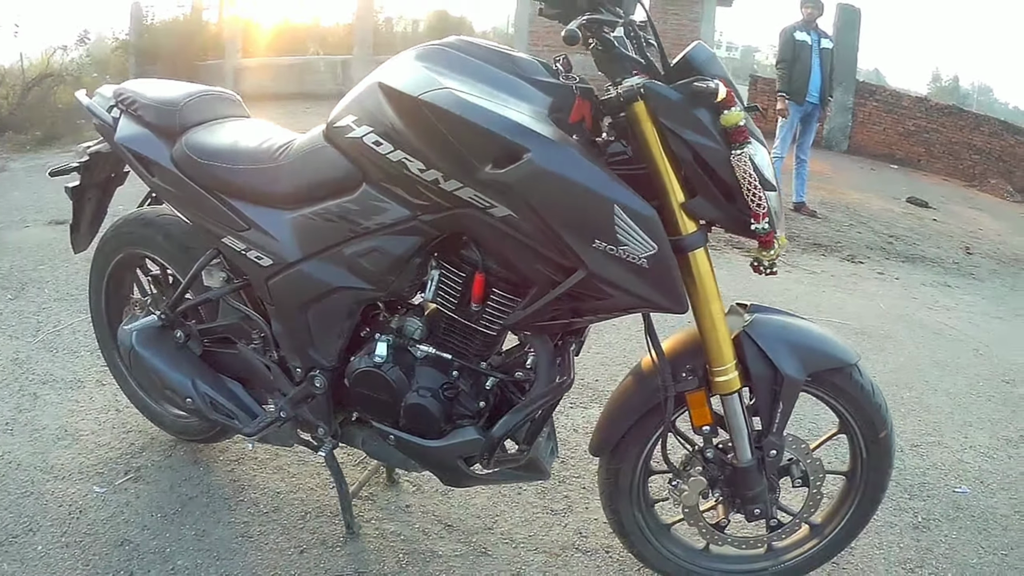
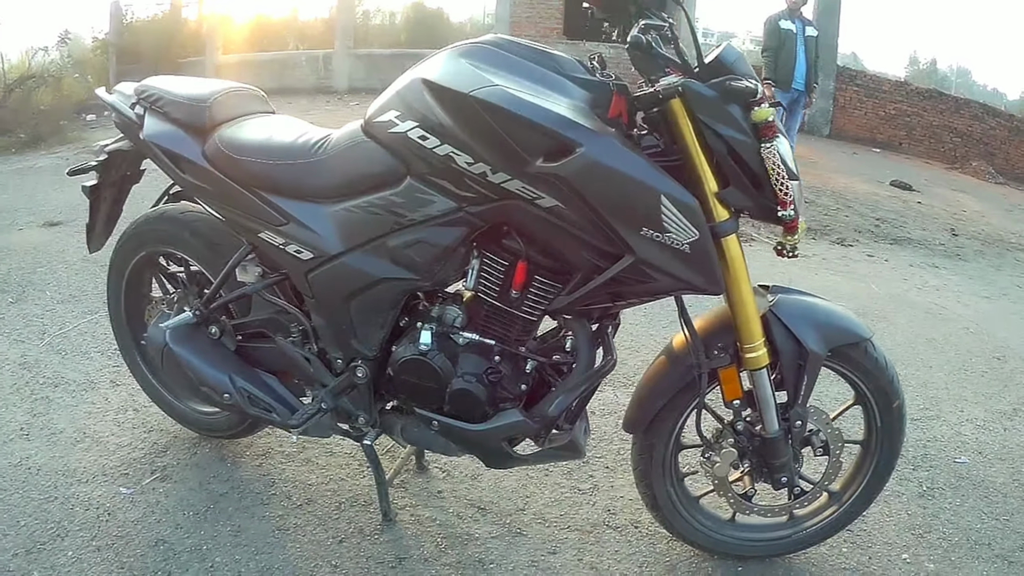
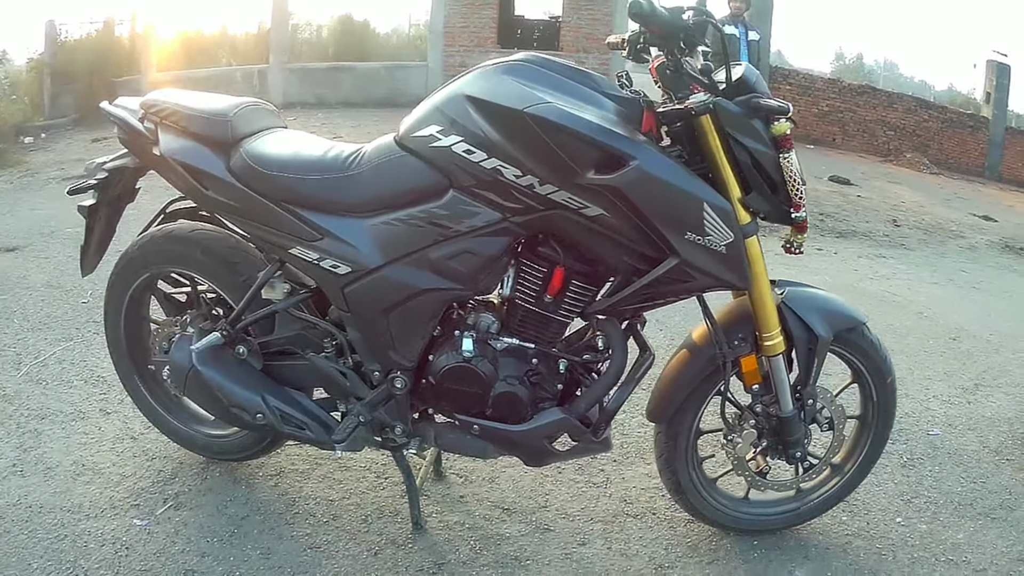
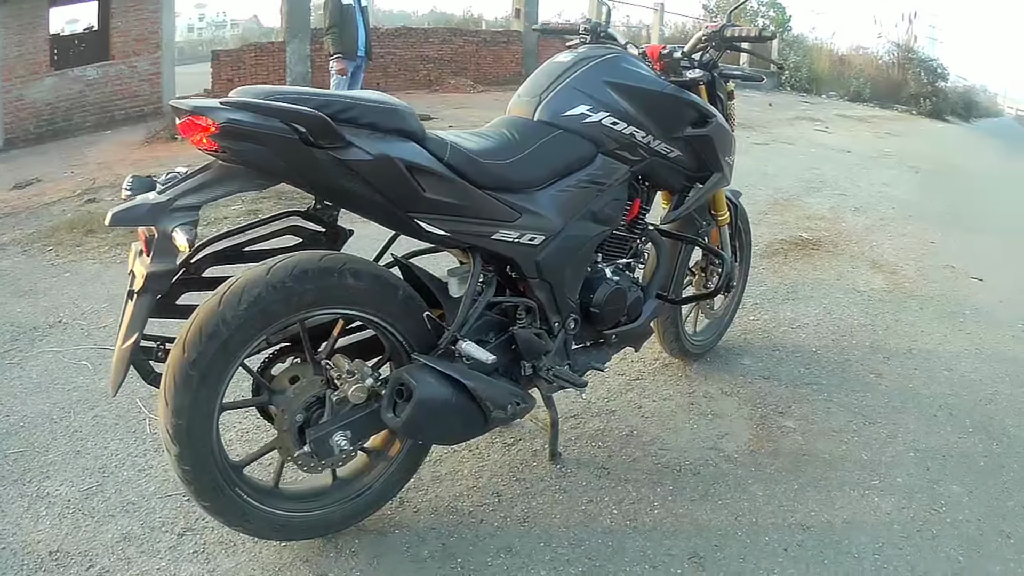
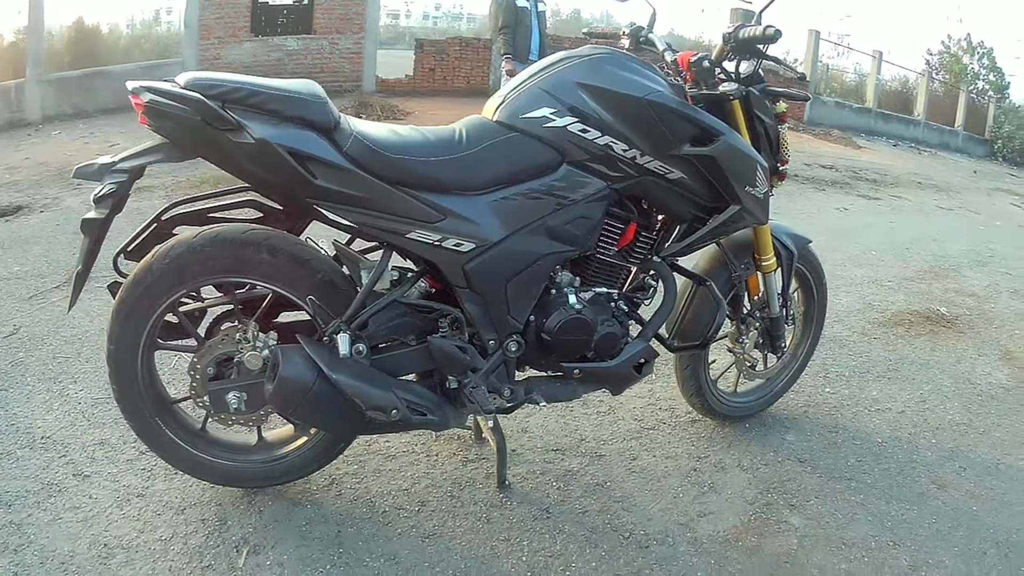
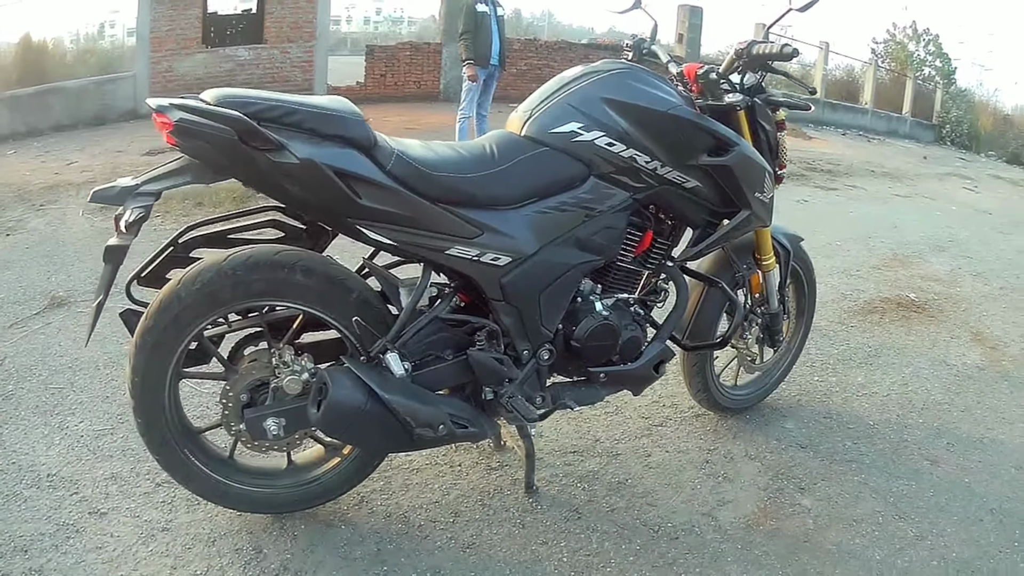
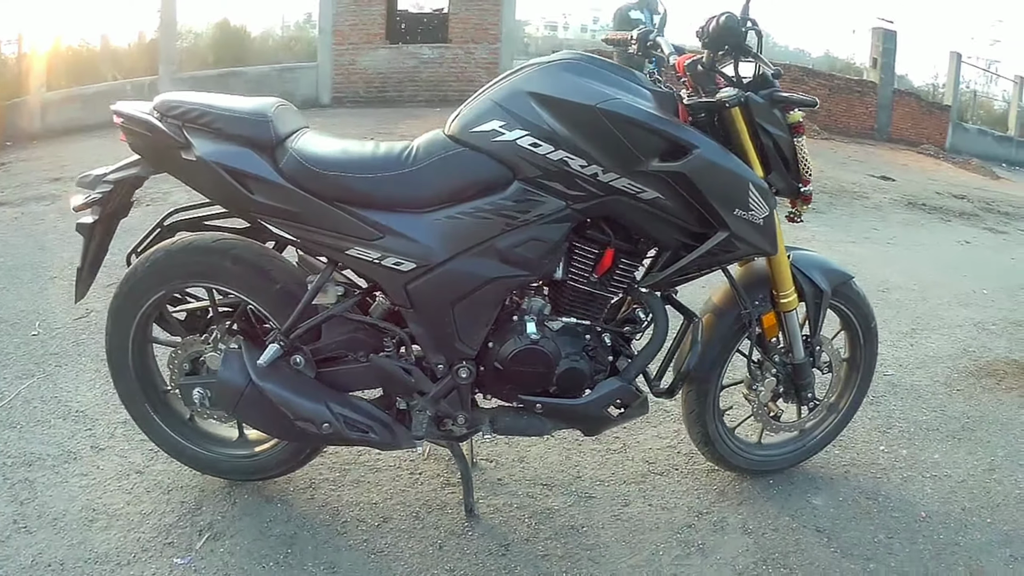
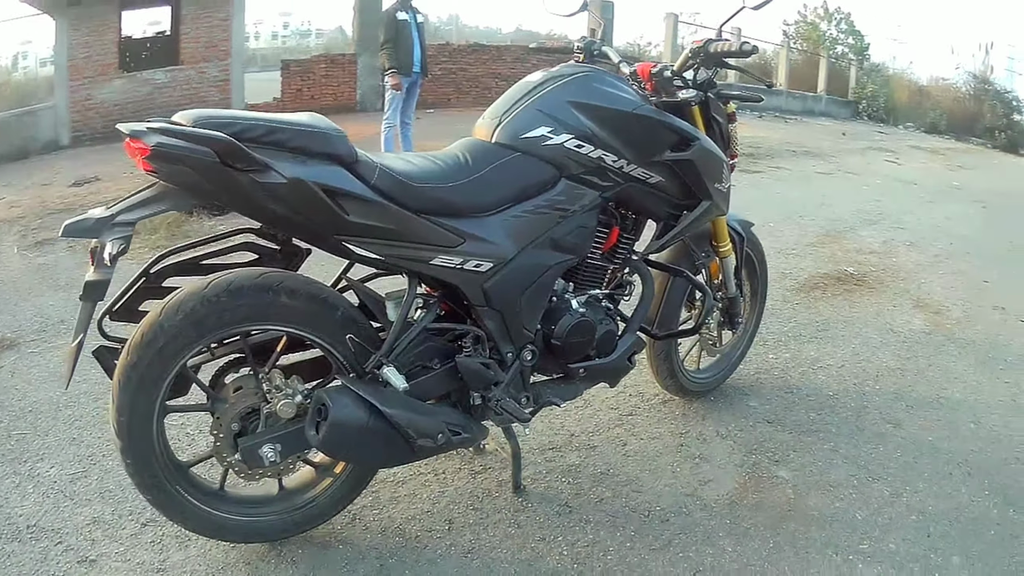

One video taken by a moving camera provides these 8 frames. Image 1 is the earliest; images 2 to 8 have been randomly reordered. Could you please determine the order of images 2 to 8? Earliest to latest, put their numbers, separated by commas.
2, 3, 7, 5, 6, 8, 4
